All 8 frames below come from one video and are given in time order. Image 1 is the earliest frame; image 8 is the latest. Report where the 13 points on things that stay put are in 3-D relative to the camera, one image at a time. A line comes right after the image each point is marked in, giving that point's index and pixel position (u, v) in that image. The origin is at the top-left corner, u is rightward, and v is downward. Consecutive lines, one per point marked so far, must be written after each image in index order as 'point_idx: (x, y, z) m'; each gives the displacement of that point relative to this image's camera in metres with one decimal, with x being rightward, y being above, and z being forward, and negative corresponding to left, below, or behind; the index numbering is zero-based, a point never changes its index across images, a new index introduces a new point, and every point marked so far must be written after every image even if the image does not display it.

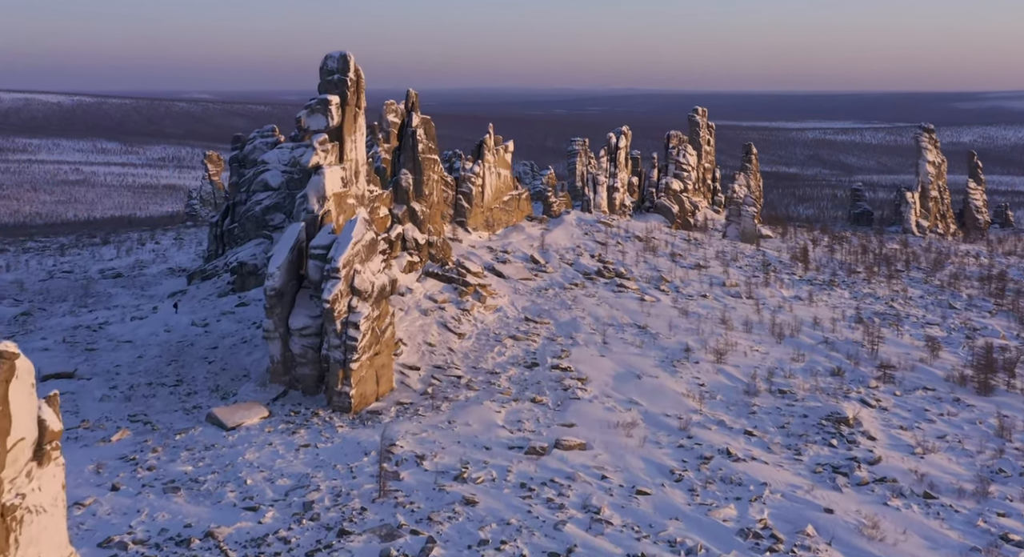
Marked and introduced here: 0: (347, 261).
0: (-3.1, +0.3, +19.1) m
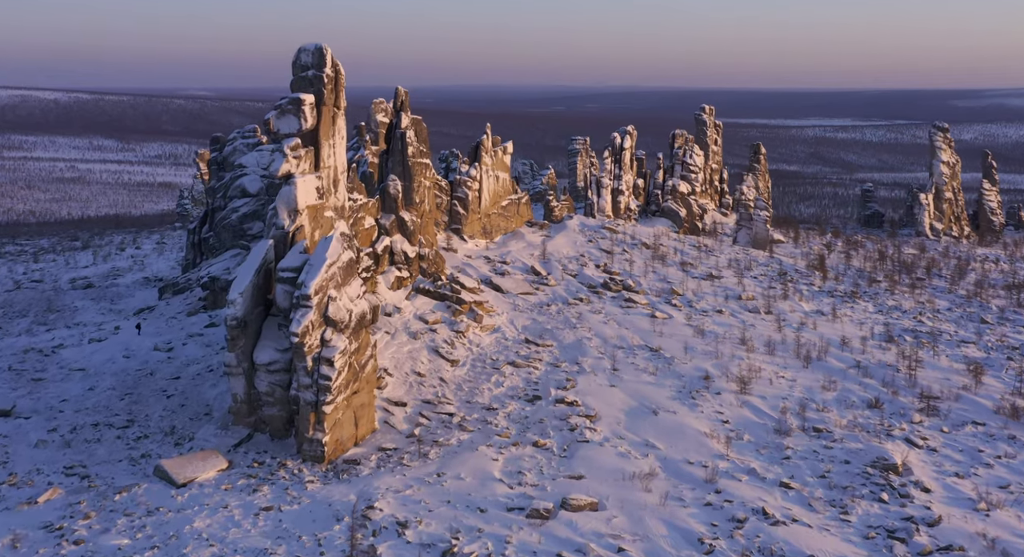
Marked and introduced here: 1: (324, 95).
0: (-3.1, -0.1, +16.5) m
1: (-3.6, +3.5, +19.1) m
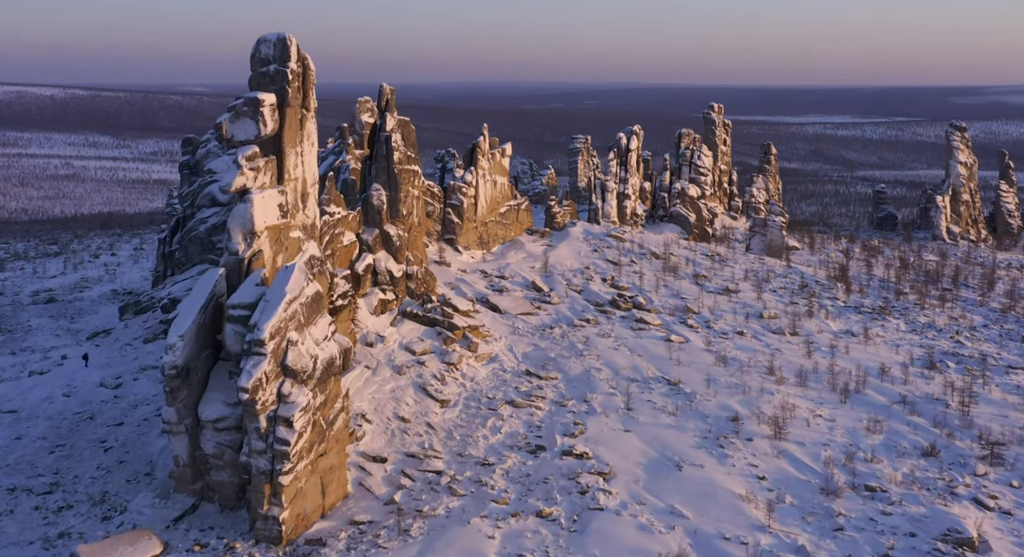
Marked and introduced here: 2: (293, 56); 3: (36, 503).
0: (-3.1, -0.7, +13.5) m
1: (-3.6, +3.0, +16.1) m
2: (-3.5, +3.6, +16.1) m
3: (-6.8, -3.2, +14.6) m
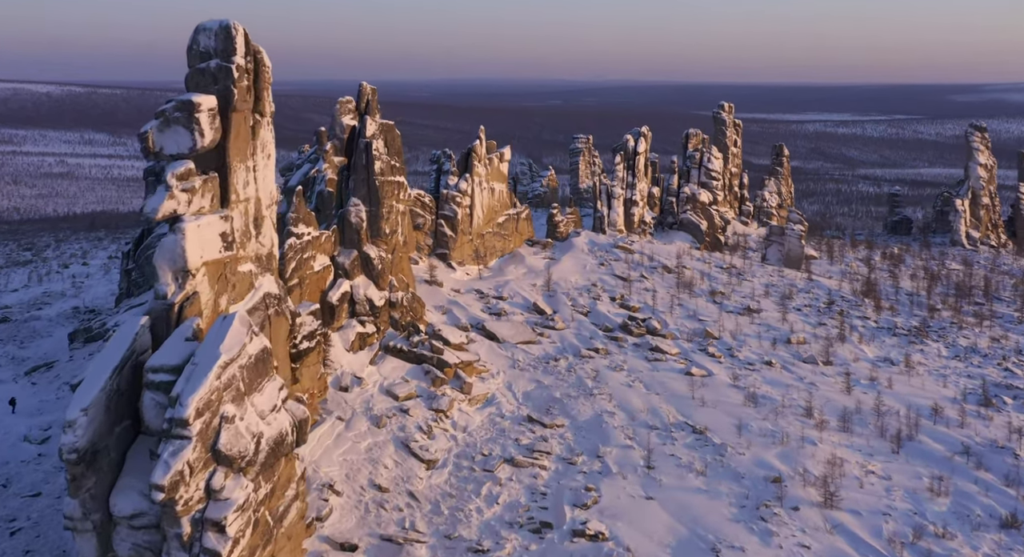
0: (-3.1, -1.3, +10.4) m
1: (-3.6, +2.4, +13.0) m
2: (-3.5, +3.0, +13.0) m
3: (-6.8, -3.8, +11.5) m
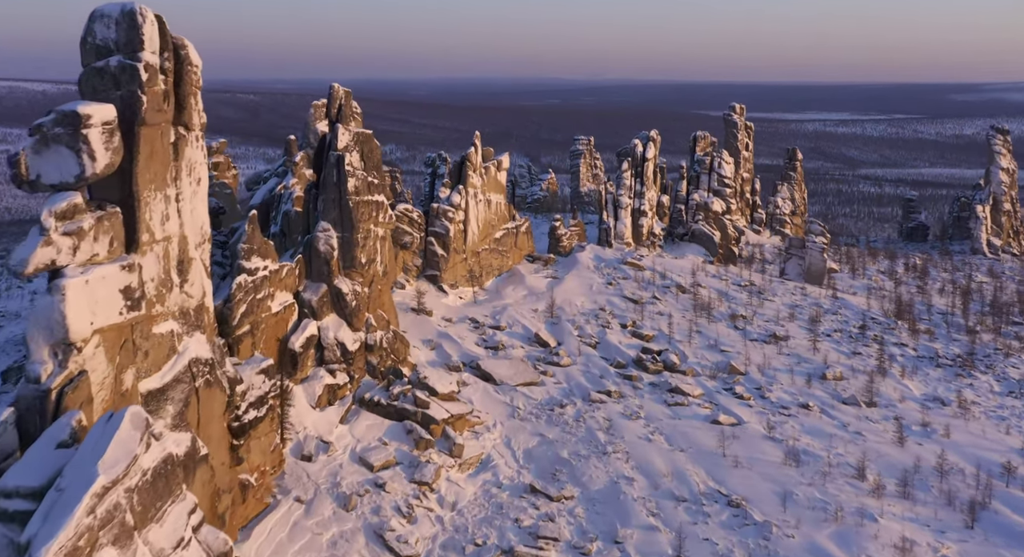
0: (-3.1, -1.9, +7.2) m
1: (-3.6, +1.7, +9.8) m
2: (-3.5, +2.3, +9.8) m
3: (-6.8, -4.5, +8.3) m
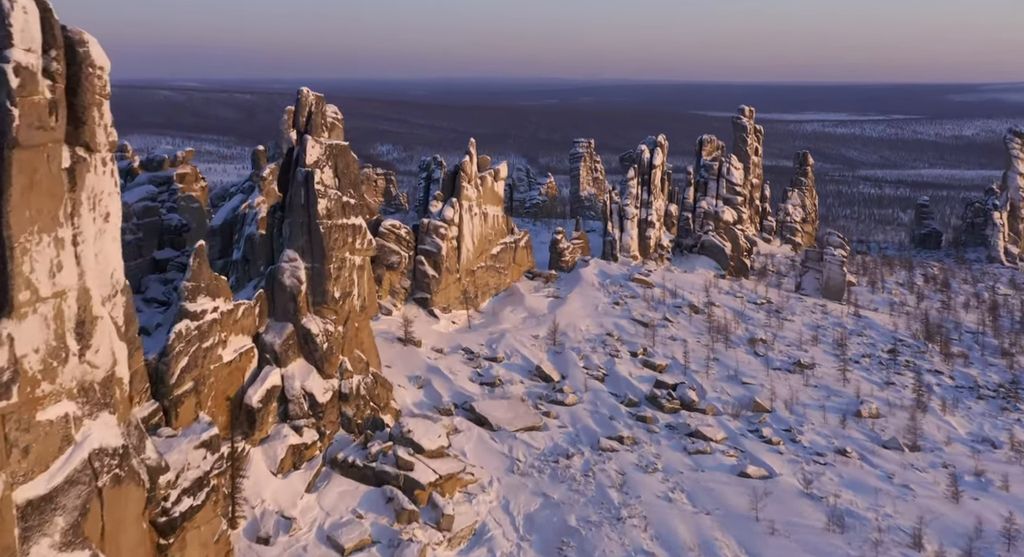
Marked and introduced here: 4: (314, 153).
0: (-3.1, -2.5, +4.7) m
1: (-3.6, +1.2, +7.3) m
2: (-3.5, +1.8, +7.4) m
3: (-6.8, -5.0, +5.8) m
4: (-2.9, +1.9, +14.8) m
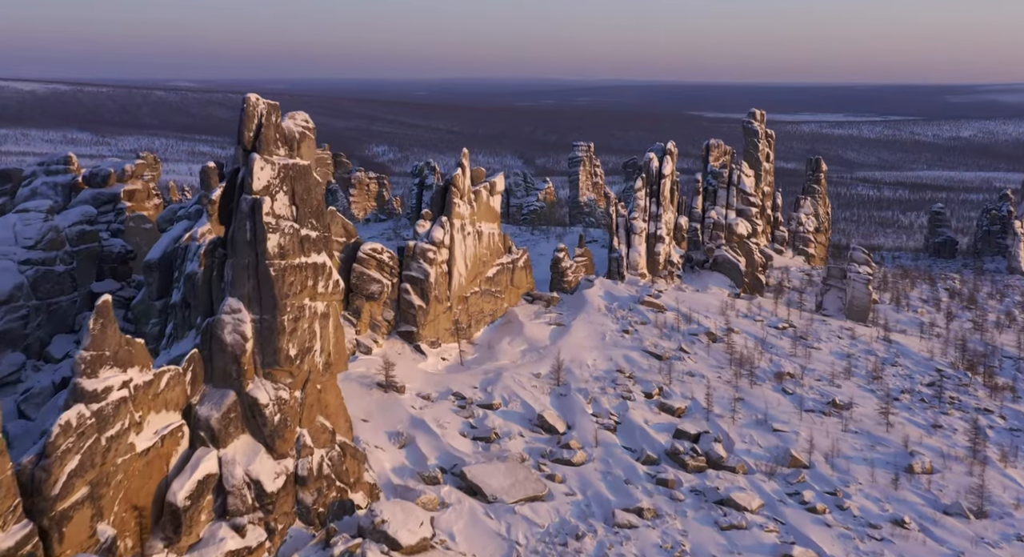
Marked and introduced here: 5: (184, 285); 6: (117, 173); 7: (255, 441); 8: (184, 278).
0: (-3.1, -3.1, +1.8) m
1: (-3.5, +0.6, +4.4) m
2: (-3.5, +1.2, +4.5) m
3: (-6.8, -5.6, +2.9) m
4: (-2.9, +1.3, +12.0) m
5: (-4.1, -0.1, +12.2) m
6: (-8.0, +2.1, +20.0) m
7: (-2.9, -1.8, +11.3) m
8: (-4.1, -0.1, +12.3) m
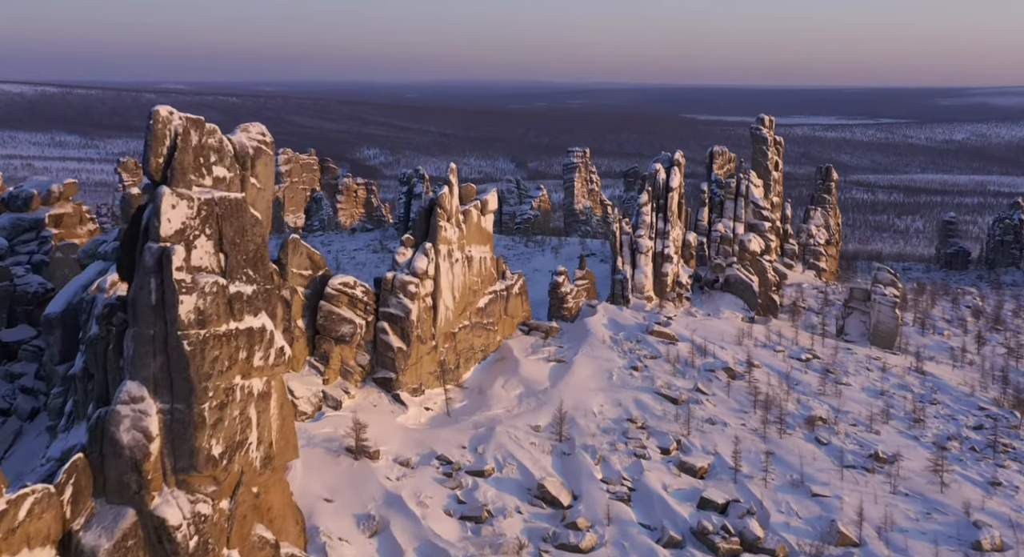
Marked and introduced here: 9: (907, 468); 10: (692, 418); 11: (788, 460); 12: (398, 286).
0: (-3.1, -3.7, -1.1) m
1: (-3.5, -0.1, +1.5) m
2: (-3.5, +0.6, +1.5) m
3: (-6.8, -6.2, -0.1) m
4: (-2.9, +0.6, +9.0) m
5: (-4.1, -0.8, +9.3) m
6: (-8.1, +1.4, +17.1) m
7: (-2.9, -2.5, +8.4) m
8: (-4.1, -0.7, +9.4) m
9: (+7.2, -3.5, +18.5) m
10: (+3.5, -2.7, +19.6) m
11: (+4.9, -3.3, +18.0) m
12: (-2.0, -0.1, +17.8) m
